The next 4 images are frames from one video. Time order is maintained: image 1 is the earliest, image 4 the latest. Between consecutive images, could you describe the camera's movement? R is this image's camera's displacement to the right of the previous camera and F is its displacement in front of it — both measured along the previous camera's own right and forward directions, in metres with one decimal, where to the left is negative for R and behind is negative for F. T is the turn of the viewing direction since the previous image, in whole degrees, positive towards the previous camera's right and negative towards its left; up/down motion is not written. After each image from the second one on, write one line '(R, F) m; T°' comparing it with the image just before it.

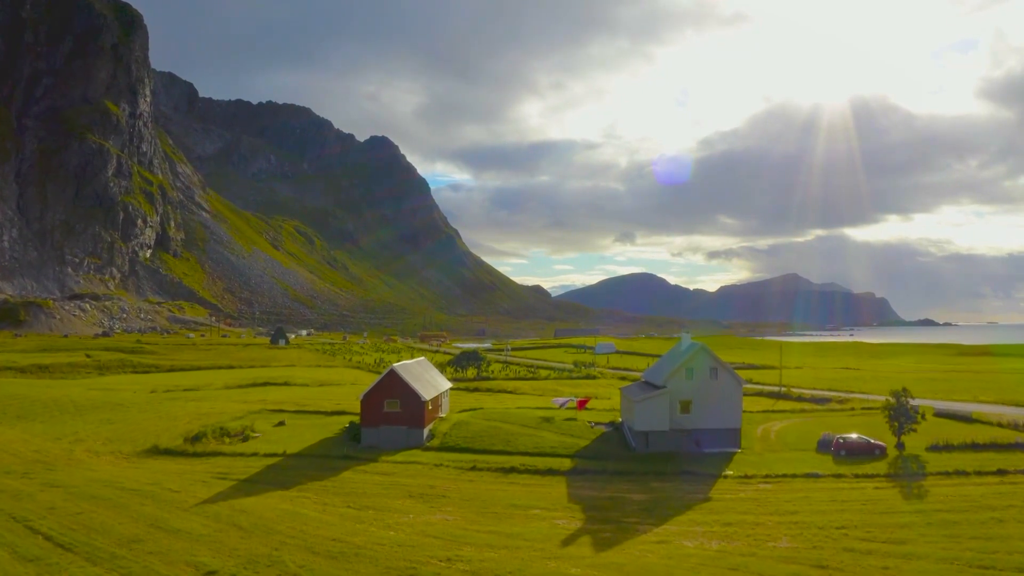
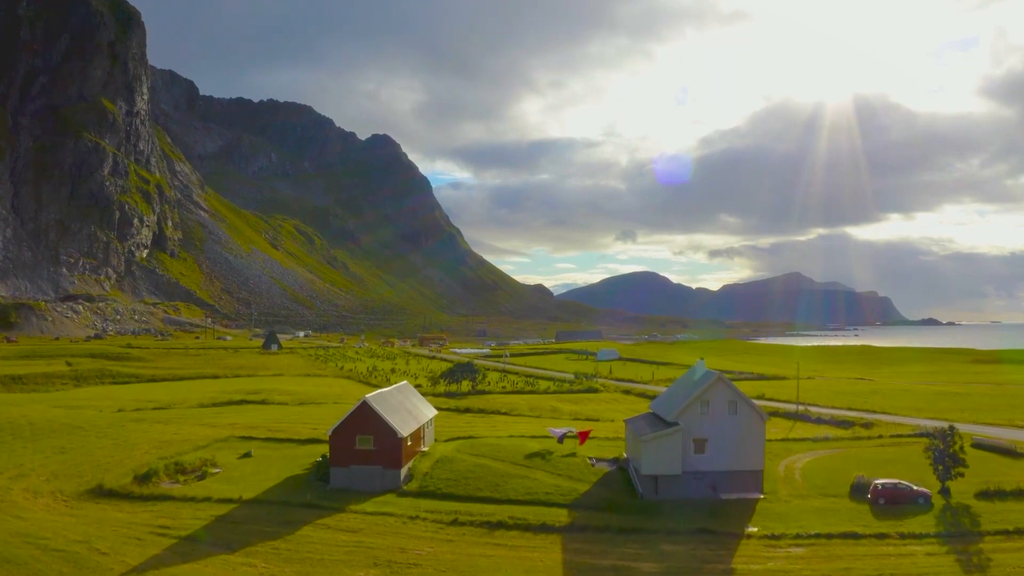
(+0.7, +5.0) m; 0°
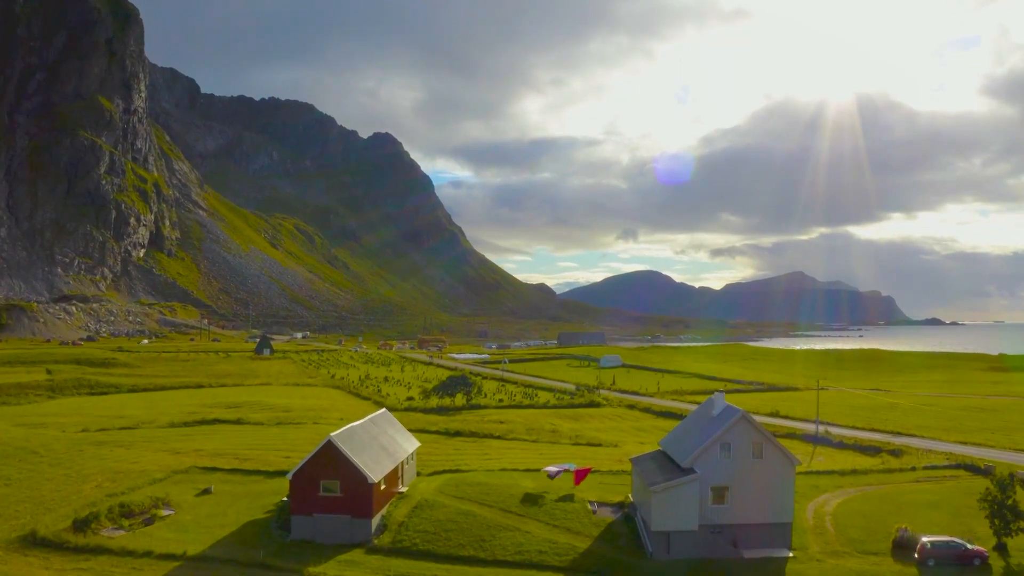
(+0.6, +4.8) m; 0°
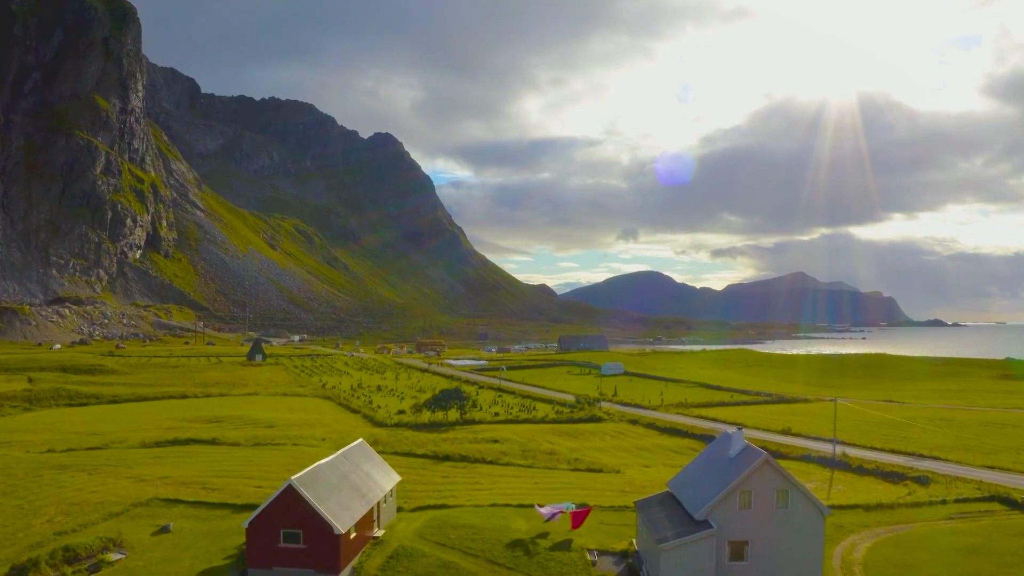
(+0.5, +3.8) m; 0°
